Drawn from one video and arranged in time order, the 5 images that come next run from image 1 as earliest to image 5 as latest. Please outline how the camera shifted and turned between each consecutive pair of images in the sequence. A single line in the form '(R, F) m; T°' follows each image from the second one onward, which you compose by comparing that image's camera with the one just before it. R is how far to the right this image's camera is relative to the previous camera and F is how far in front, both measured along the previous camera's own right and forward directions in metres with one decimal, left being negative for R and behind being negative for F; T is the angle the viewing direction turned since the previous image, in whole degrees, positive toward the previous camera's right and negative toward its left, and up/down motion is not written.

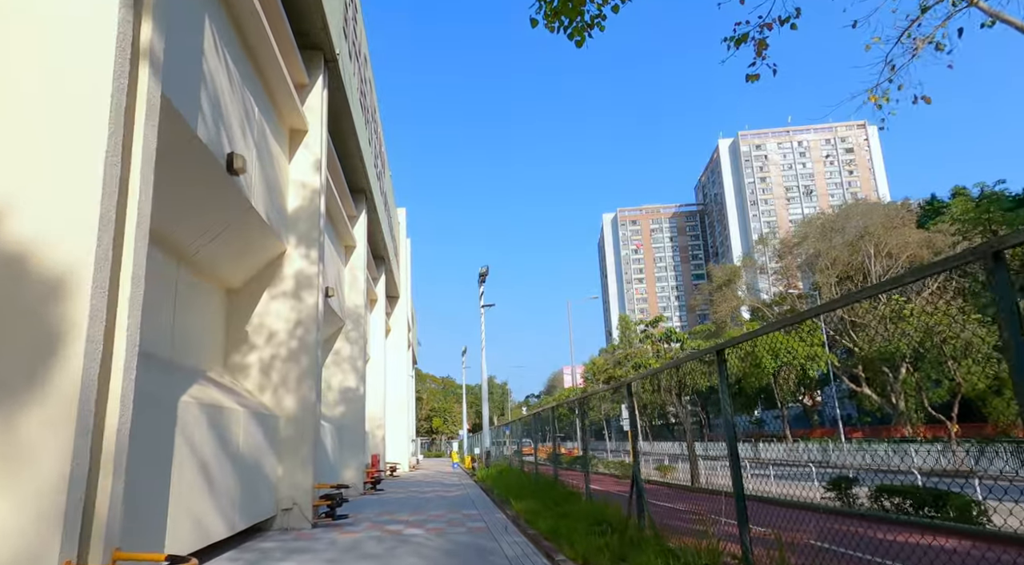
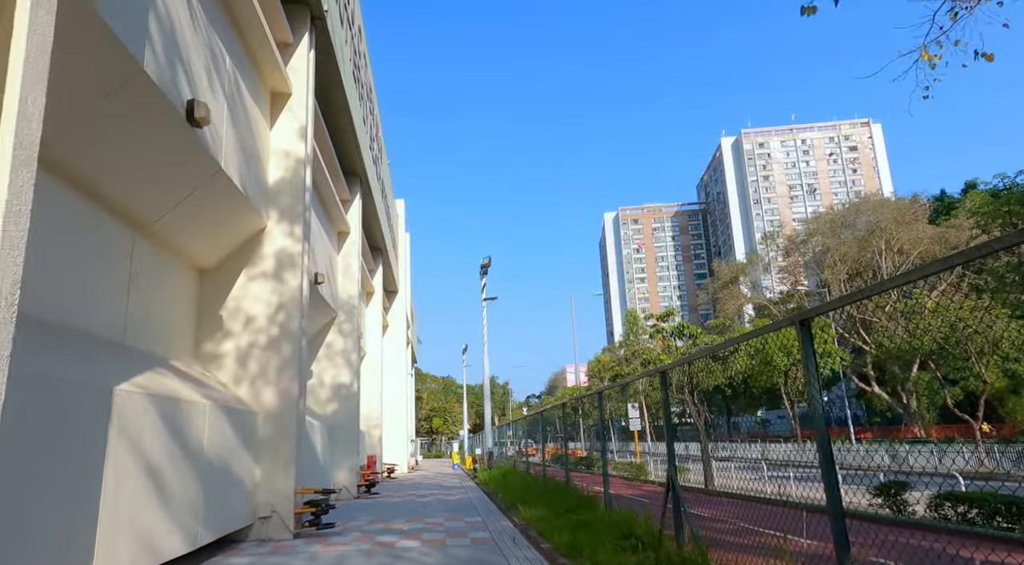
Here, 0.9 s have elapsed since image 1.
(-0.1, +1.1) m; 0°
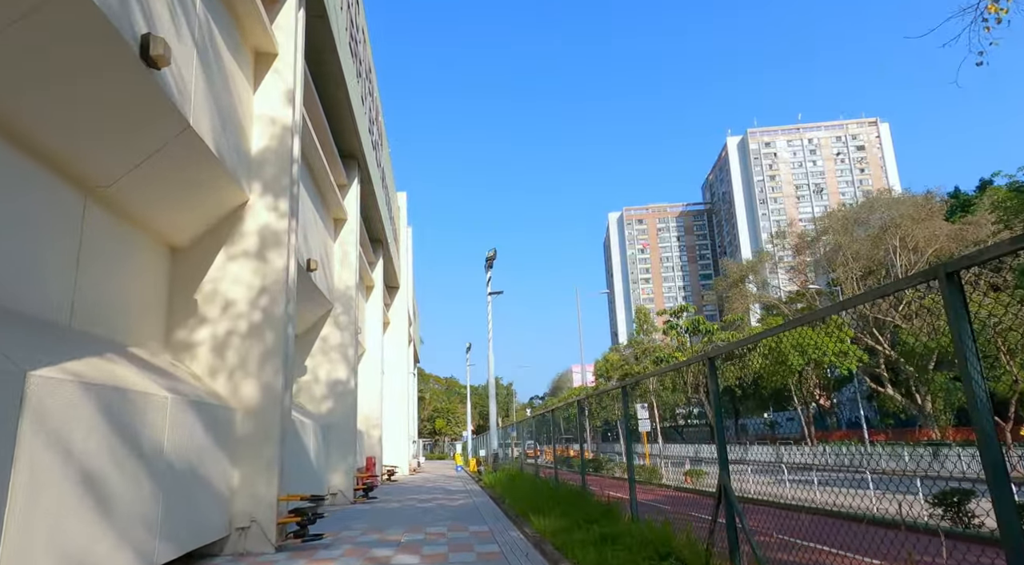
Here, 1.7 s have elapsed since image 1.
(-0.1, +1.0) m; 0°
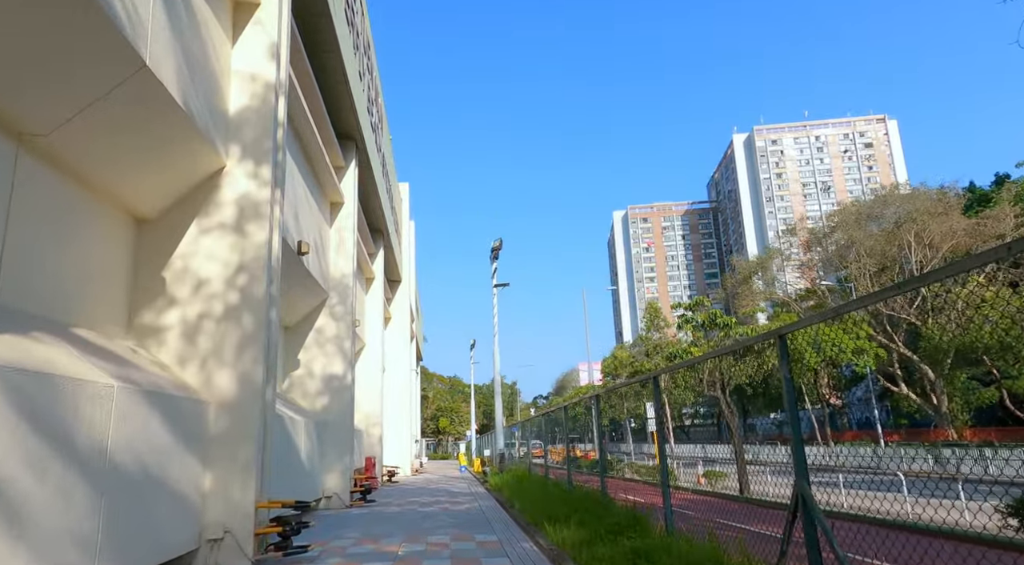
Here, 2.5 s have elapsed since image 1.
(-0.1, +1.0) m; 0°
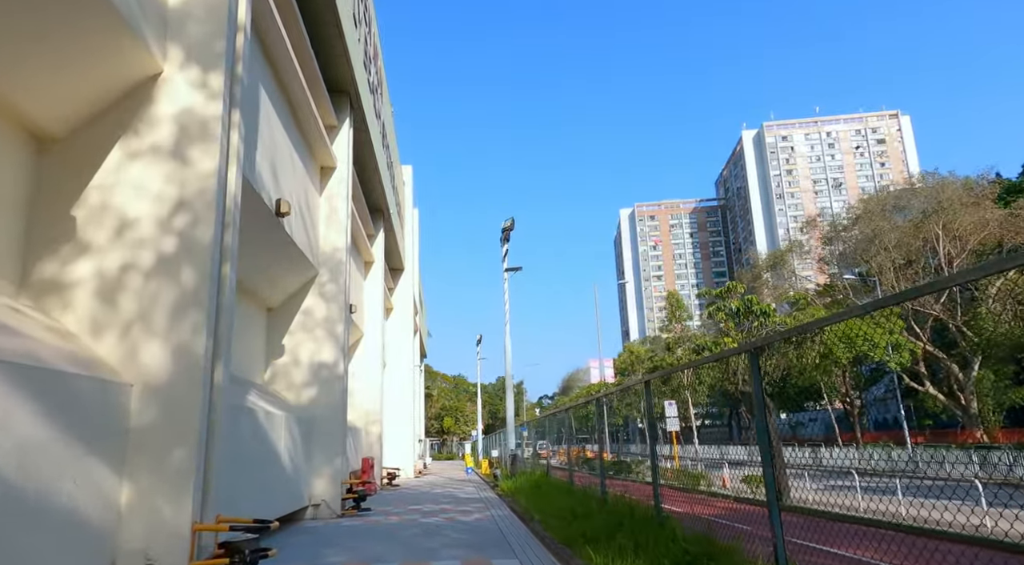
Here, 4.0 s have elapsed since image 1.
(-0.2, +1.9) m; 0°
